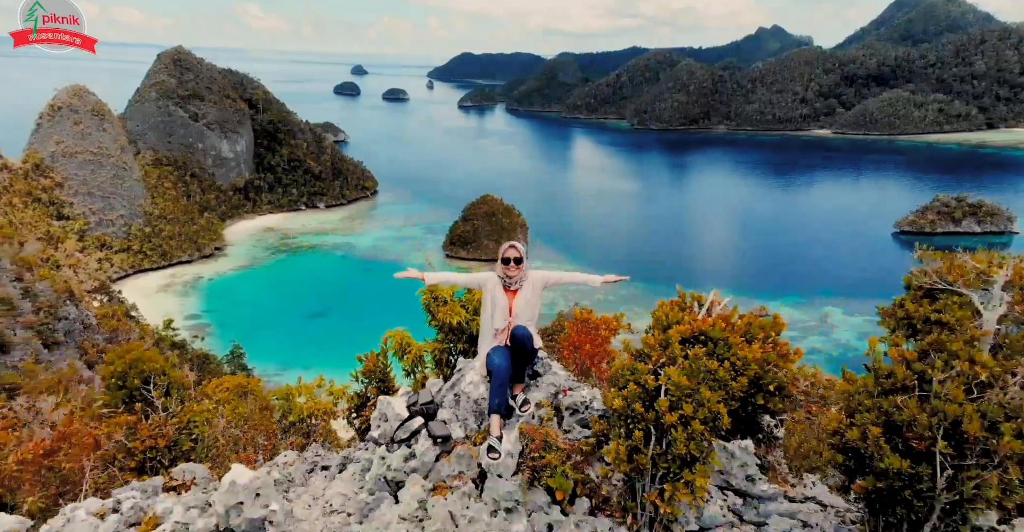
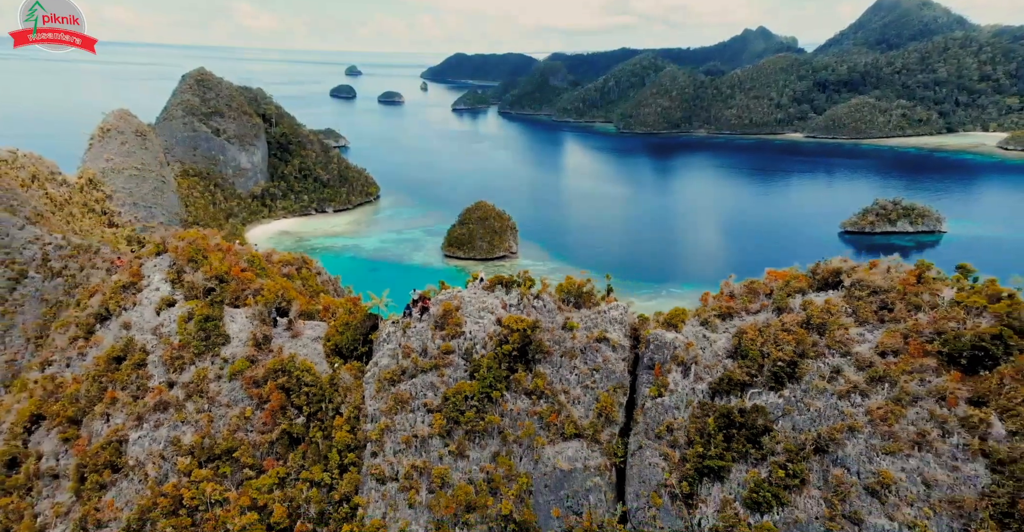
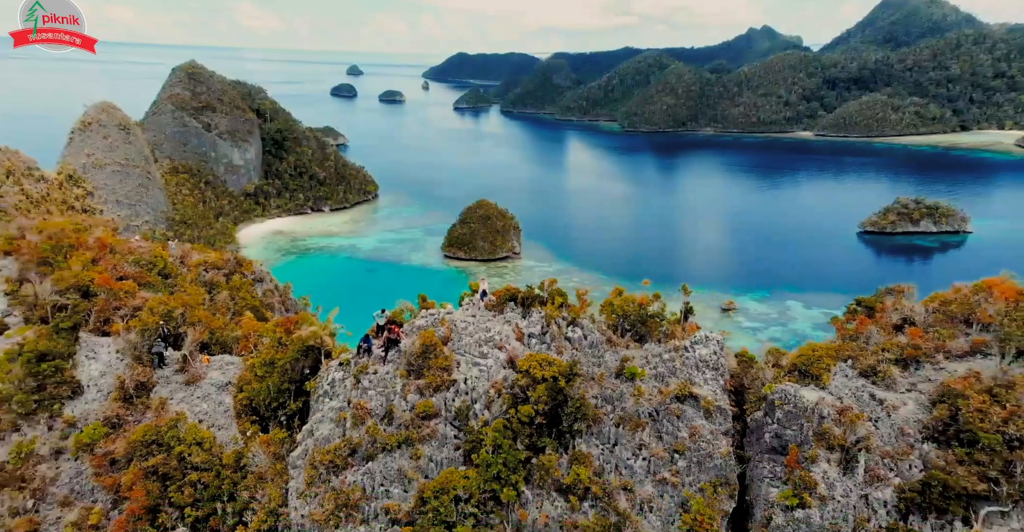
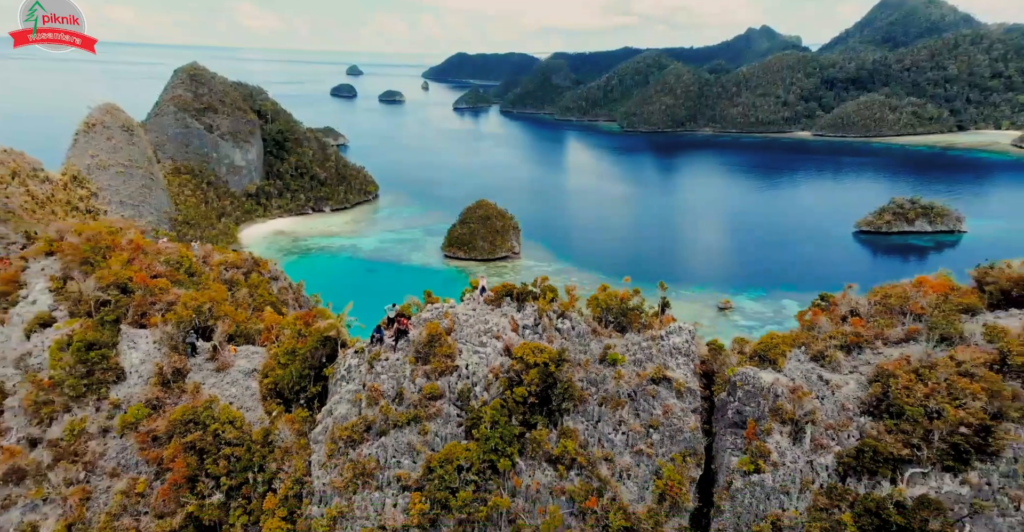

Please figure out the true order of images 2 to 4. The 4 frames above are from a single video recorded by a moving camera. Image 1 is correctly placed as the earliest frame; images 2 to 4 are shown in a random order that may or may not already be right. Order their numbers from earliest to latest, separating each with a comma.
3, 4, 2
